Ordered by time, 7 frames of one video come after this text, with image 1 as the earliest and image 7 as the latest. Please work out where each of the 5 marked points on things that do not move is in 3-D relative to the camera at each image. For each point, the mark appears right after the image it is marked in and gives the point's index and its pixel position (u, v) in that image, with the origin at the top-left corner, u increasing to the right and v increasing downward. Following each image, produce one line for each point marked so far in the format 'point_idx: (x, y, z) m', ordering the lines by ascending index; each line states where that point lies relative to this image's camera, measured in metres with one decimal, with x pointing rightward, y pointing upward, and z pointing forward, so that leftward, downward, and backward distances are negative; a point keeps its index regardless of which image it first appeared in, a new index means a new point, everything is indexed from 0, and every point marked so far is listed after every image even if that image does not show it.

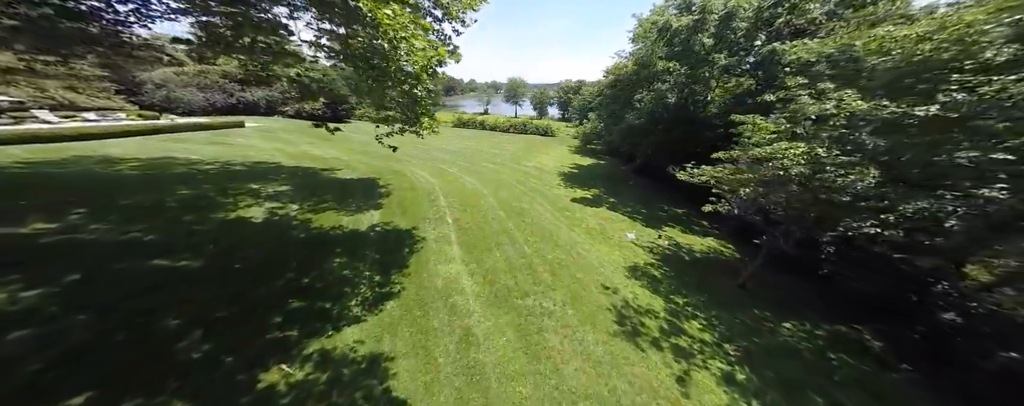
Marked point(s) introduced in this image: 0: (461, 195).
0: (-2.2, +0.4, +10.8) m
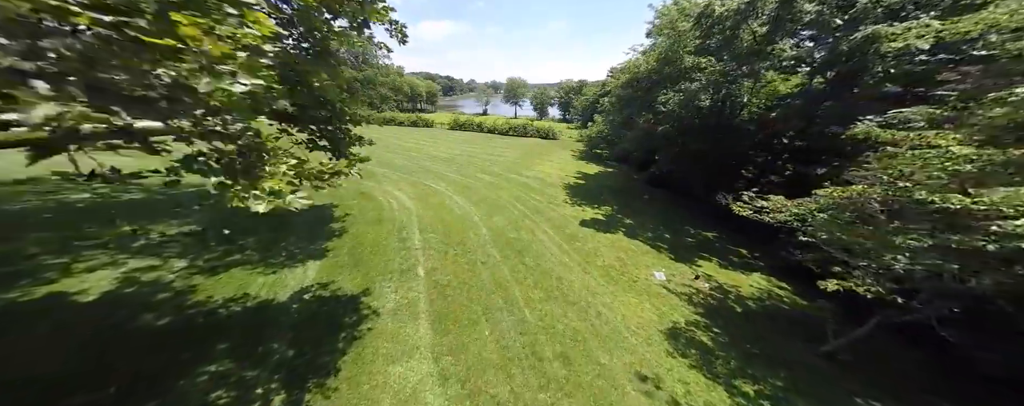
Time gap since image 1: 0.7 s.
0: (-2.3, -0.7, +8.4) m
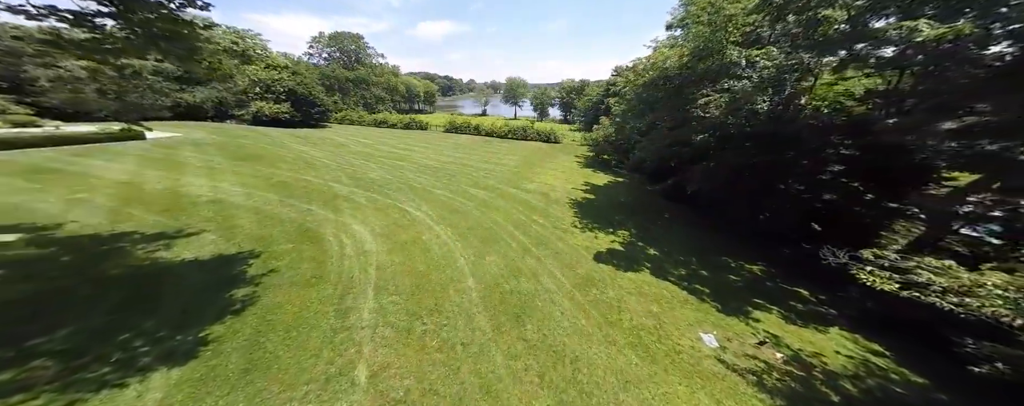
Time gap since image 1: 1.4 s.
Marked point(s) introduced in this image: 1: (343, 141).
0: (-2.4, -1.6, +6.0) m
1: (-11.9, +4.3, +18.6) m
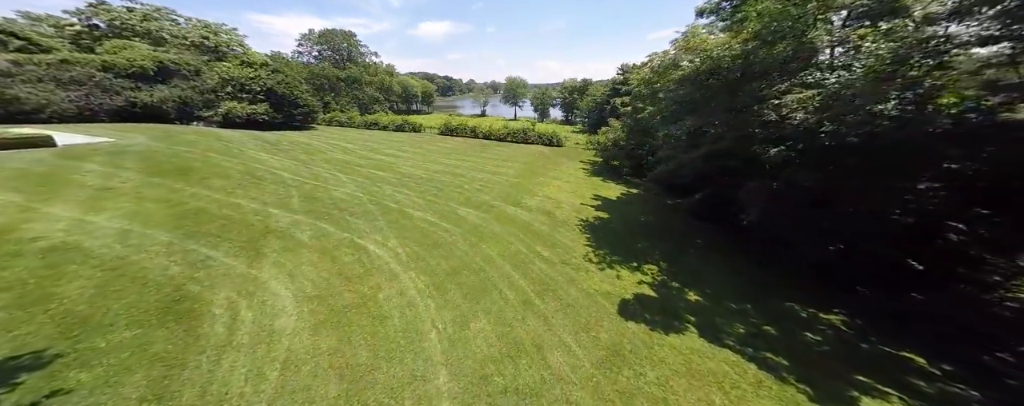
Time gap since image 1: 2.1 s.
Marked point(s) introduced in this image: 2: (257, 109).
0: (-2.5, -2.5, +3.7) m
1: (-11.9, +3.5, +16.4) m
2: (-18.6, +6.9, +19.7) m
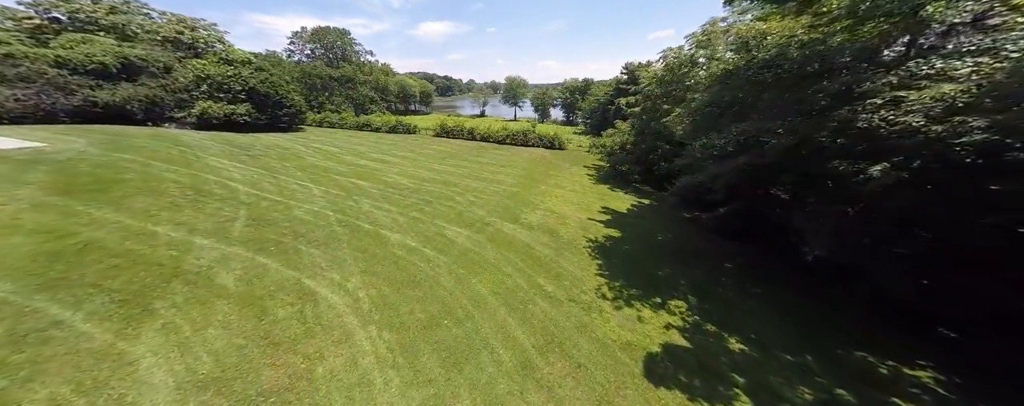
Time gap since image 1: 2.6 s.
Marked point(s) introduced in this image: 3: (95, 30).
0: (-2.6, -3.0, +2.2) m
1: (-12.0, +2.9, +14.9) m
2: (-18.6, +6.4, +18.2) m
3: (-25.1, +10.4, +16.2) m
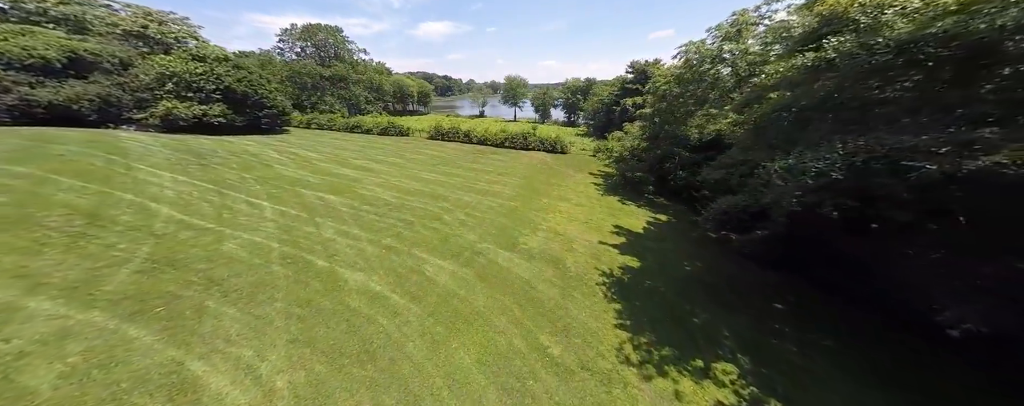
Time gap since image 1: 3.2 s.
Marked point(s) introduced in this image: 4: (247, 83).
0: (-2.7, -3.7, +0.4) m
1: (-12.1, +2.3, +13.1) m
2: (-18.7, +5.7, +16.5) m
3: (-25.2, +9.8, +14.5) m
4: (-18.9, +8.6, +19.1) m
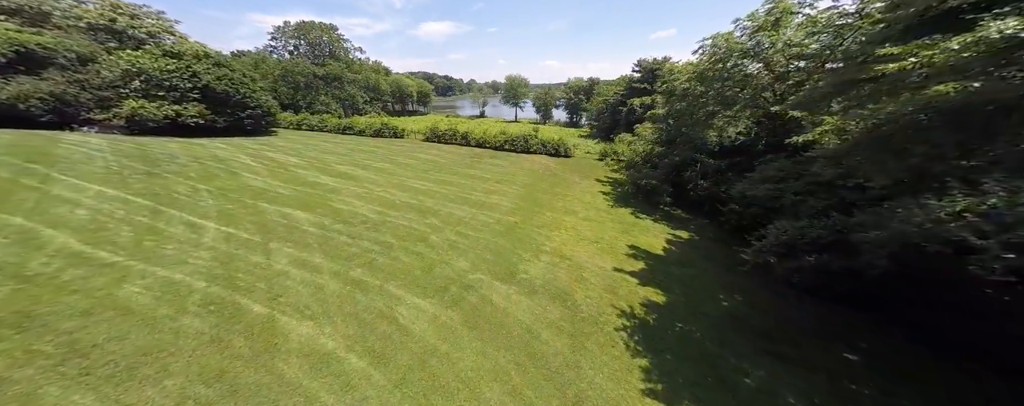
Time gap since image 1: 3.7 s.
0: (-2.8, -4.2, -1.0) m
1: (-12.1, +1.8, +11.7) m
2: (-18.7, +5.2, +15.1) m
3: (-25.2, +9.3, +13.1) m
4: (-18.8, +8.1, +17.7) m
